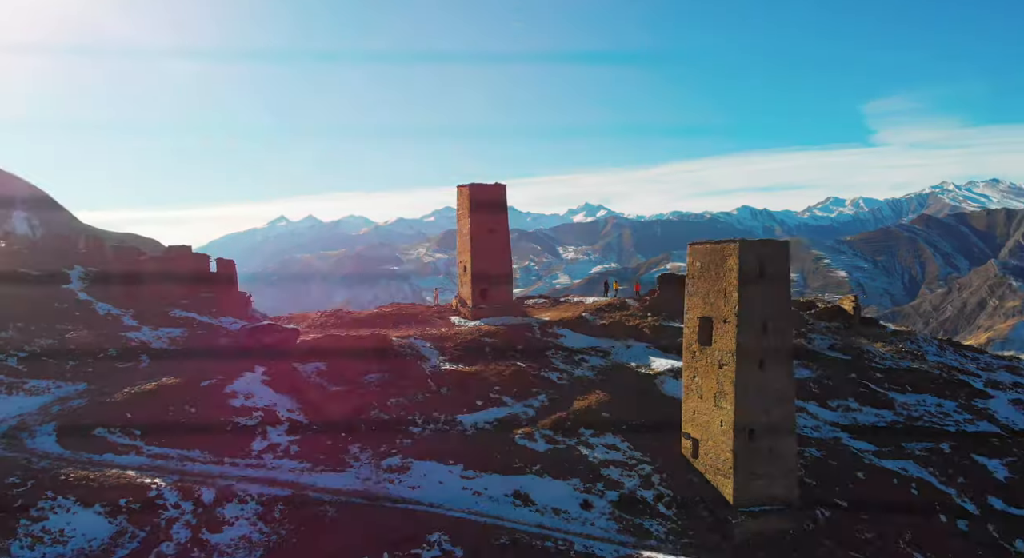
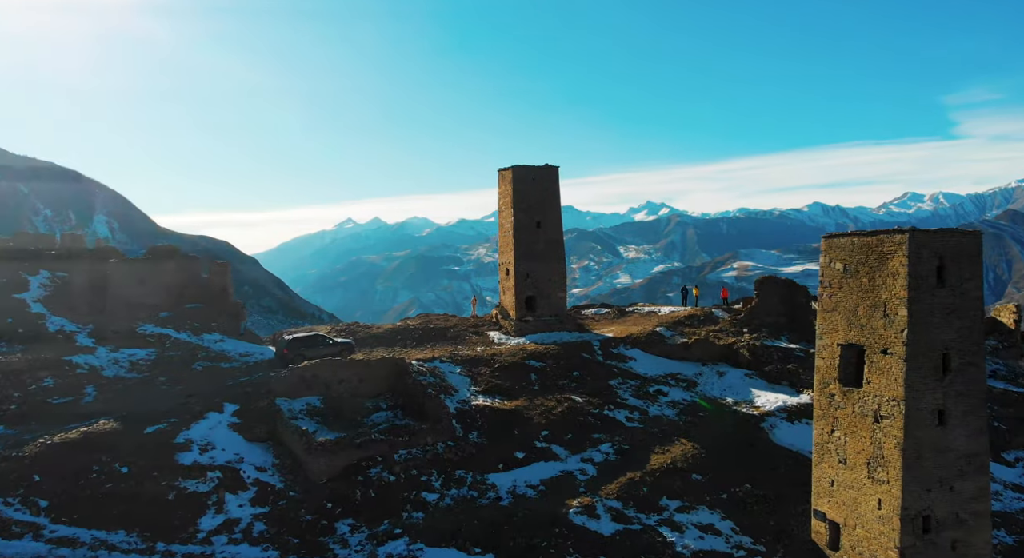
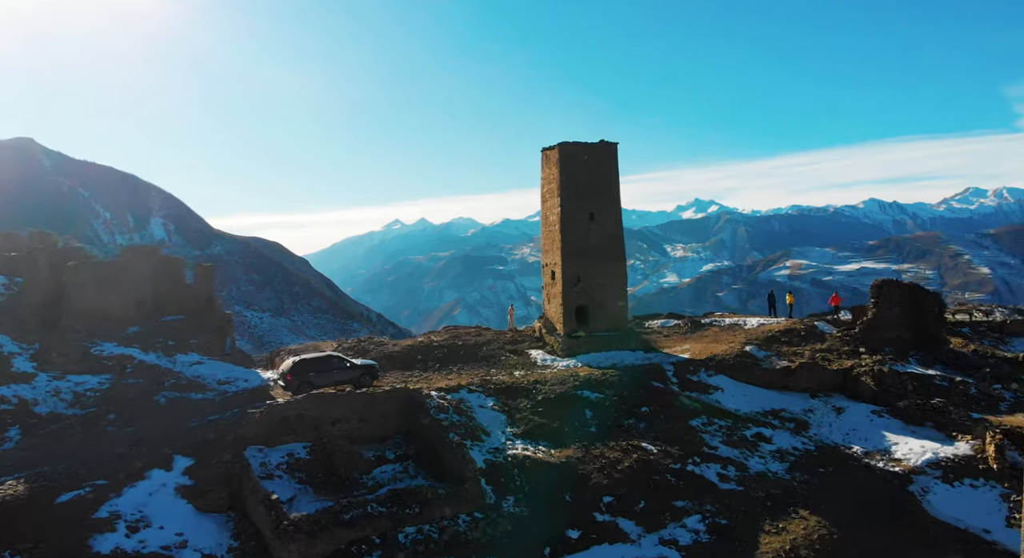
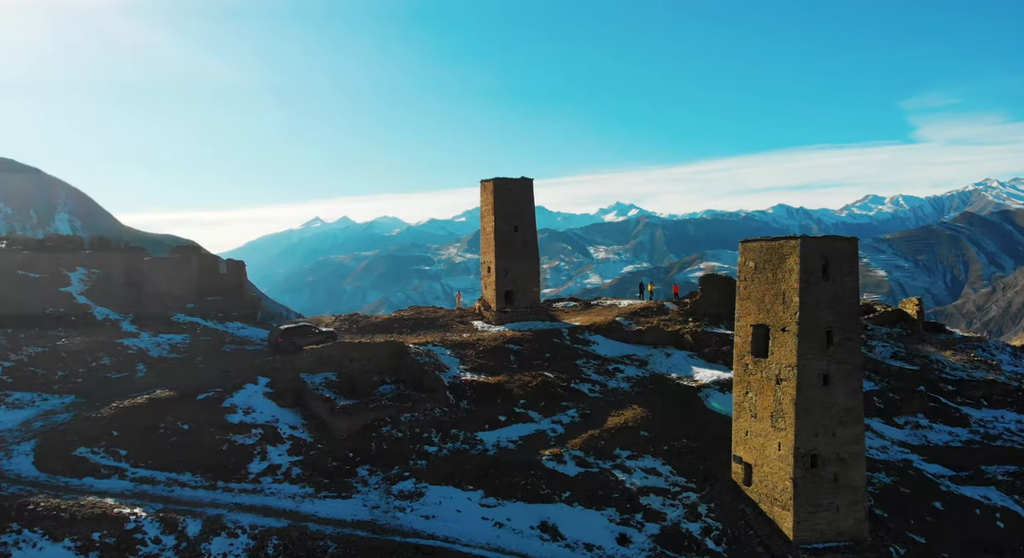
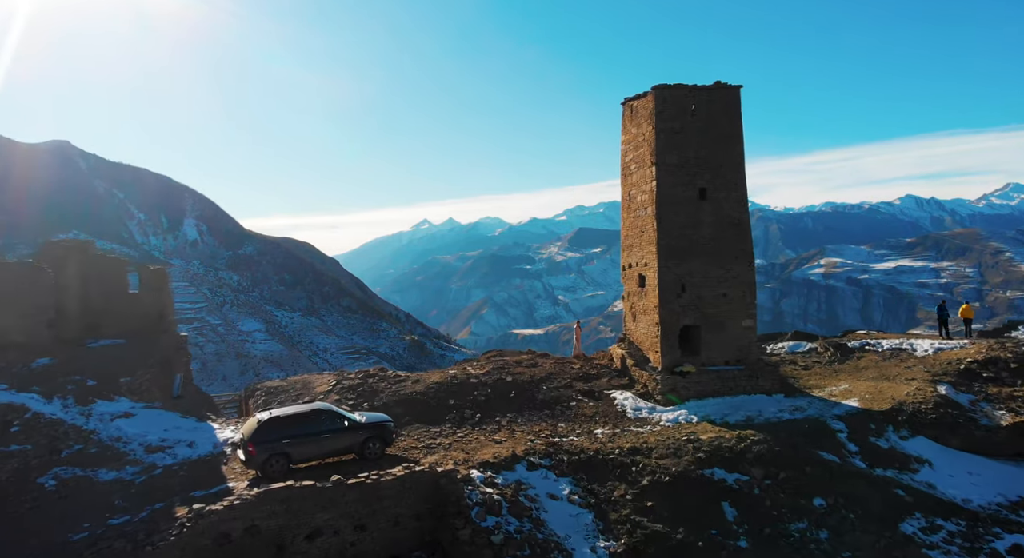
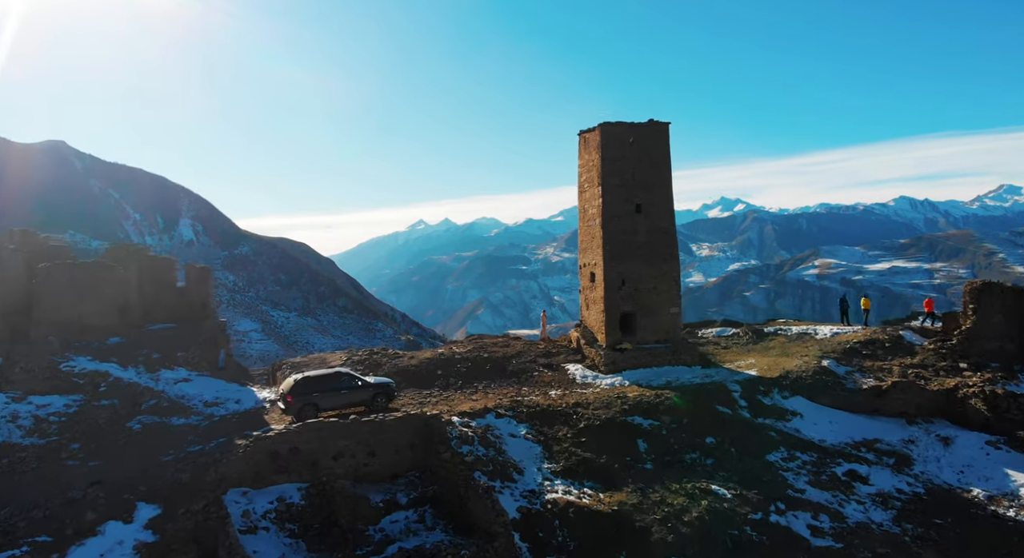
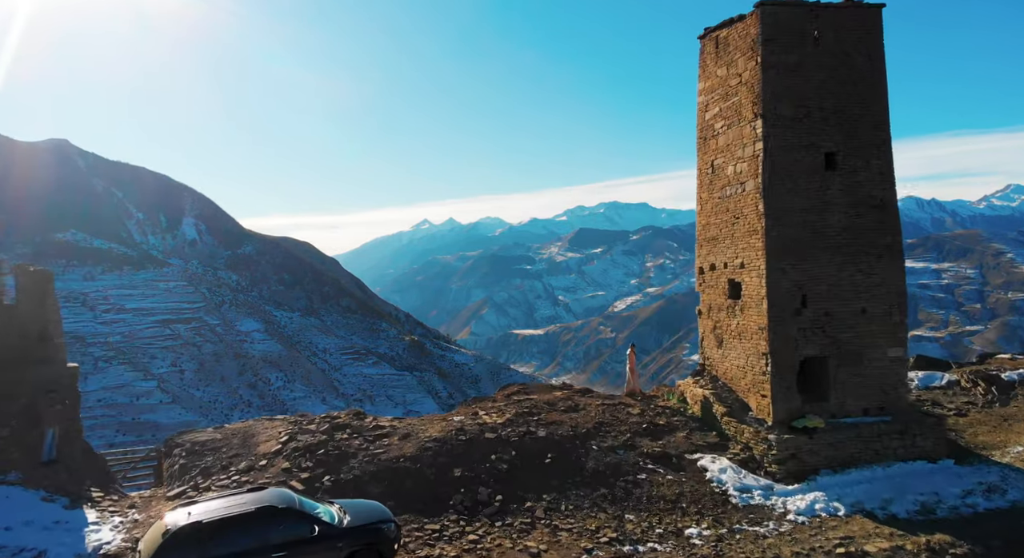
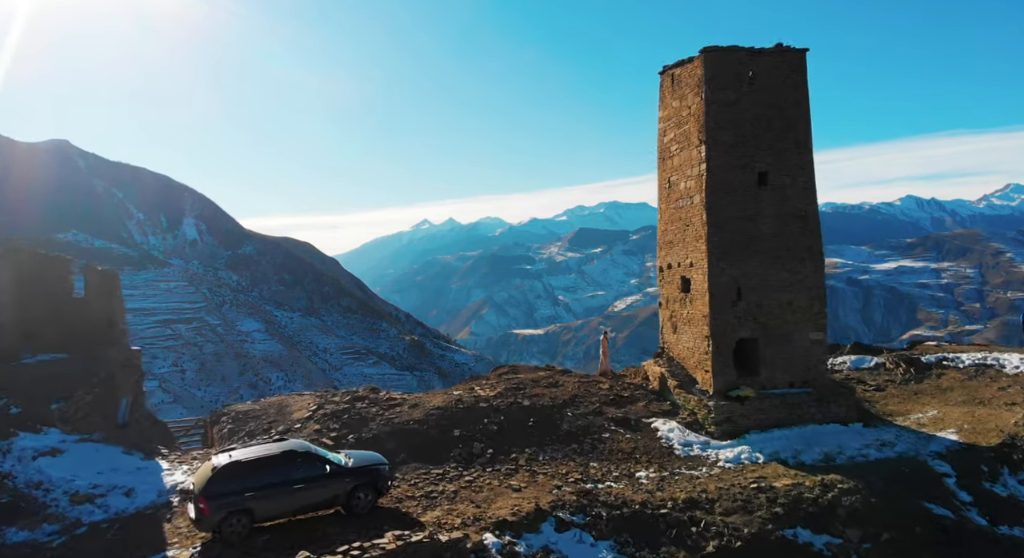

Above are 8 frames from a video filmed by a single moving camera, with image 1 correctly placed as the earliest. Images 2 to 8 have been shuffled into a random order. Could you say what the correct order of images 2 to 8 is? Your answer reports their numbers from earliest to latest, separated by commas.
4, 2, 3, 6, 5, 8, 7
